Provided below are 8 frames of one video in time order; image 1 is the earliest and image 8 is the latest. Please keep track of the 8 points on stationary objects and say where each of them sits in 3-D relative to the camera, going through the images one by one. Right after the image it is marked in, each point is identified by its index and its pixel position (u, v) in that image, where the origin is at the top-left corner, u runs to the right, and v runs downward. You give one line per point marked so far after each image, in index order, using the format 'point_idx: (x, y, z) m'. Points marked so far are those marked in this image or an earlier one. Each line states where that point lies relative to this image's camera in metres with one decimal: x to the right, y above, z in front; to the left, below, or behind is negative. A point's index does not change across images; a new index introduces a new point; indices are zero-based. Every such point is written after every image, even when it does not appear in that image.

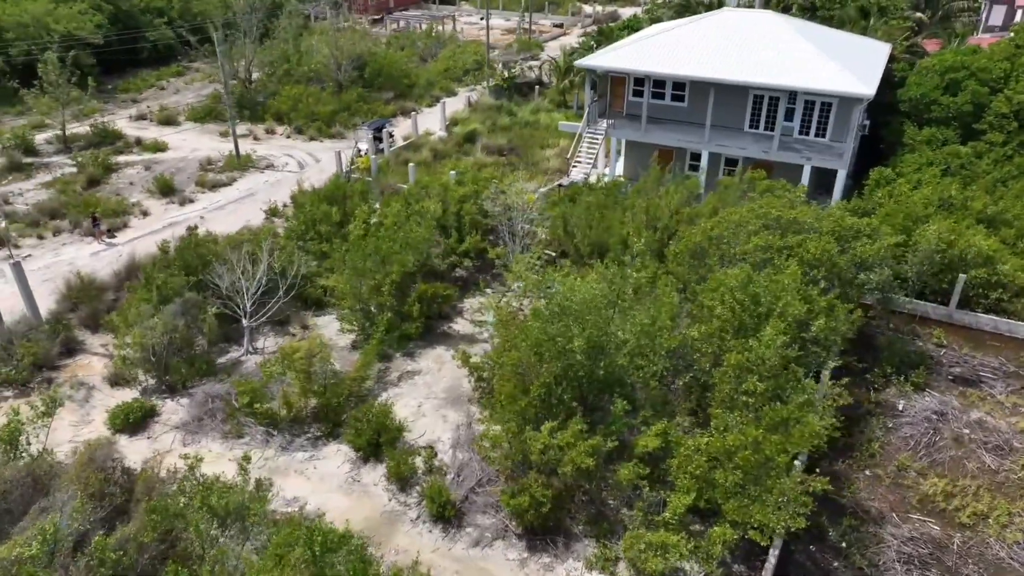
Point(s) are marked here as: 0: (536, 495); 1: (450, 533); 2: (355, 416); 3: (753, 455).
0: (+0.4, -3.2, +11.5) m
1: (-1.0, -3.9, +12.0) m
2: (-2.8, -2.3, +13.6) m
3: (+3.5, -2.4, +10.8) m
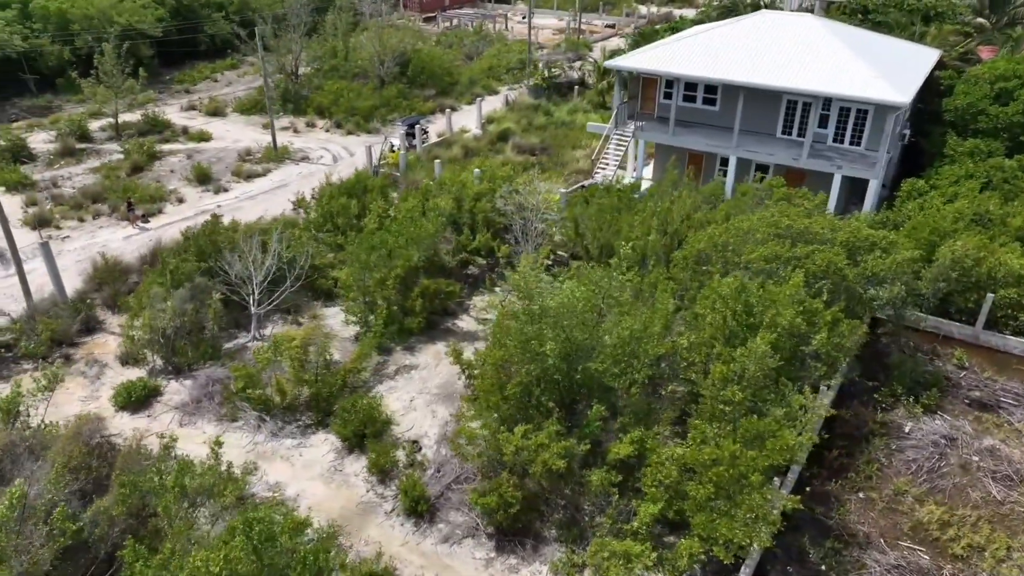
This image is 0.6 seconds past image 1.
0: (-0.1, -3.2, +11.5) m
1: (-1.5, -3.9, +12.1) m
2: (-3.1, -2.2, +13.8) m
3: (+3.0, -2.6, +10.5) m
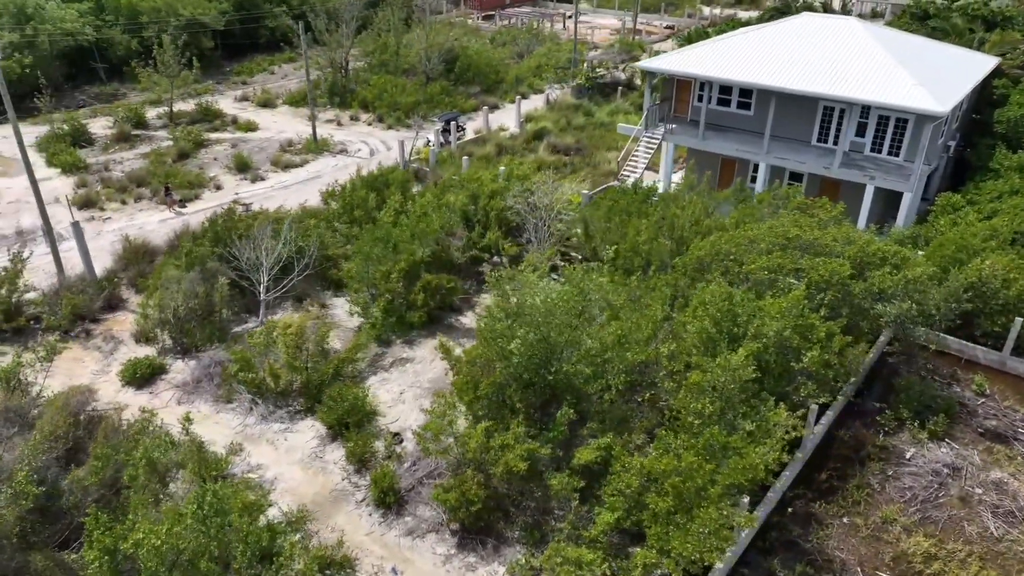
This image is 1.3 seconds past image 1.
0: (-0.7, -3.1, +11.5) m
1: (-2.0, -3.8, +12.2) m
2: (-3.4, -2.0, +14.1) m
3: (+2.3, -2.7, +10.2) m
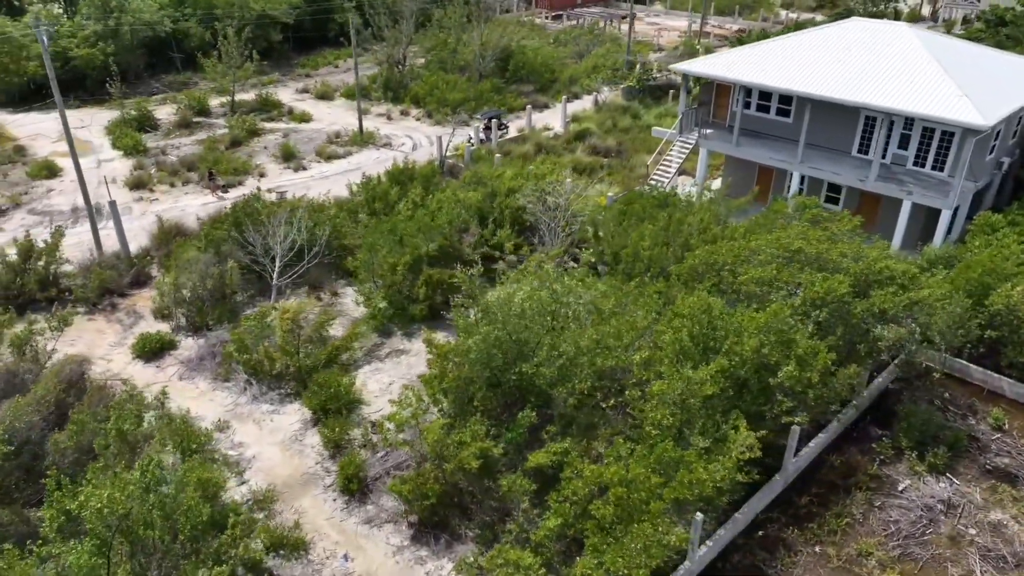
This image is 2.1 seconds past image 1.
0: (-1.4, -3.1, +11.5) m
1: (-2.7, -3.6, +12.4) m
2: (-3.7, -1.8, +14.4) m
3: (+1.5, -2.8, +10.0) m
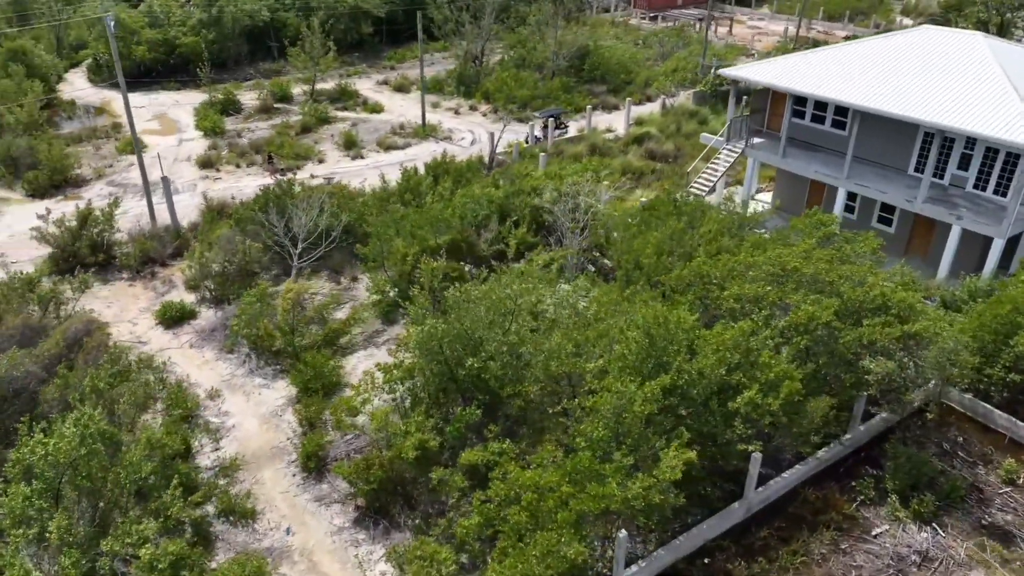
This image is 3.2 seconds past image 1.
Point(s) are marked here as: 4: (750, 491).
0: (-2.3, -2.9, +11.8) m
1: (-3.5, -3.3, +12.8) m
2: (-4.1, -1.4, +14.9) m
3: (+0.3, -2.8, +9.8) m
4: (+3.8, -3.2, +11.9) m
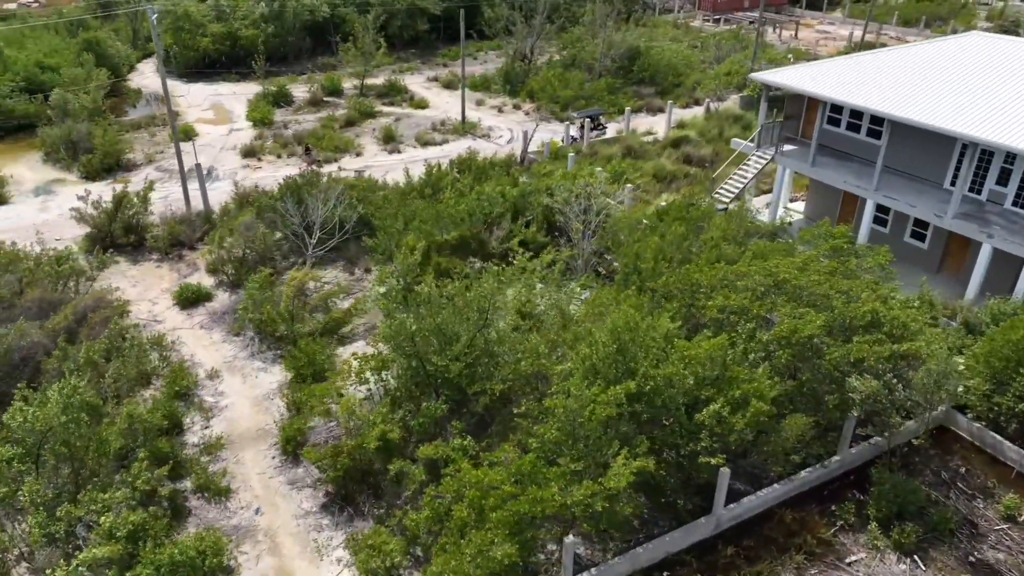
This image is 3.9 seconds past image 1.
0: (-2.9, -2.7, +12.0) m
1: (-4.0, -3.1, +13.1) m
2: (-4.3, -1.2, +15.3) m
3: (-0.4, -2.8, +9.8) m
4: (+3.2, -3.4, +11.5) m
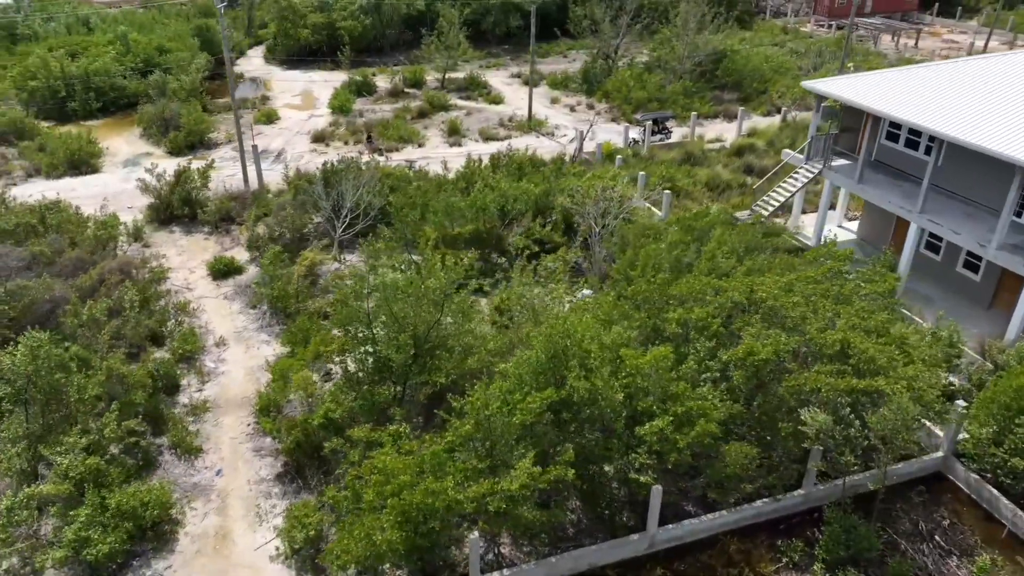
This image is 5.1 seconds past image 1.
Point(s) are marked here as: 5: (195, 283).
0: (-3.8, -2.4, +12.5) m
1: (-4.7, -2.7, +13.8) m
2: (-4.5, -0.8, +16.0) m
3: (-1.7, -2.6, +10.0) m
4: (+2.0, -3.5, +11.1) m
5: (-8.0, +0.1, +18.8) m
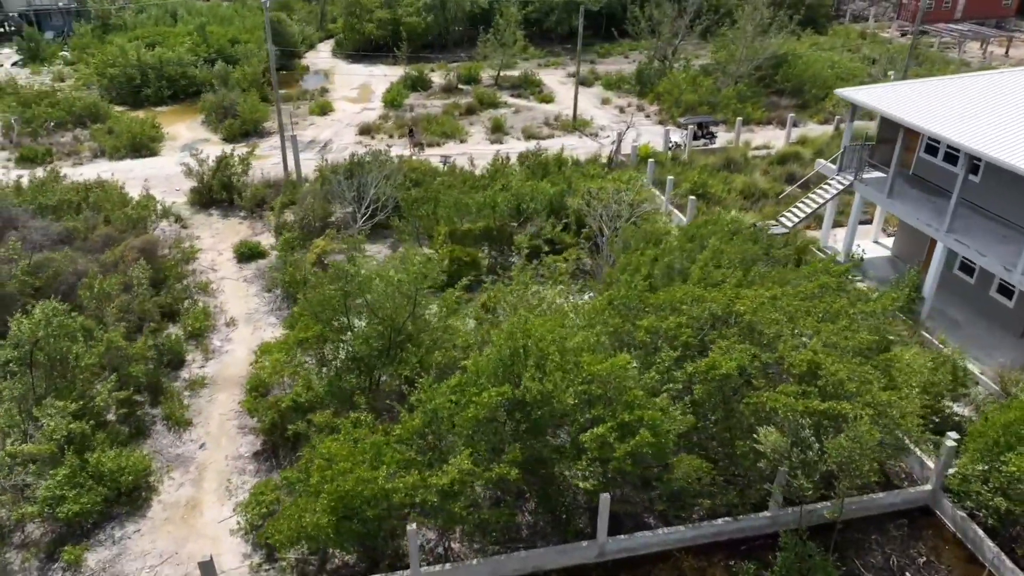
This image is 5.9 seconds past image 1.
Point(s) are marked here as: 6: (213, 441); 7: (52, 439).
0: (-4.3, -2.1, +13.0) m
1: (-5.1, -2.4, +14.3) m
2: (-4.6, -0.5, +16.5) m
3: (-2.6, -2.5, +10.2) m
4: (+1.2, -3.6, +11.0) m
5: (-7.7, +0.6, +19.7) m
6: (-5.4, -2.8, +13.7) m
7: (-7.3, -2.4, +11.9) m
